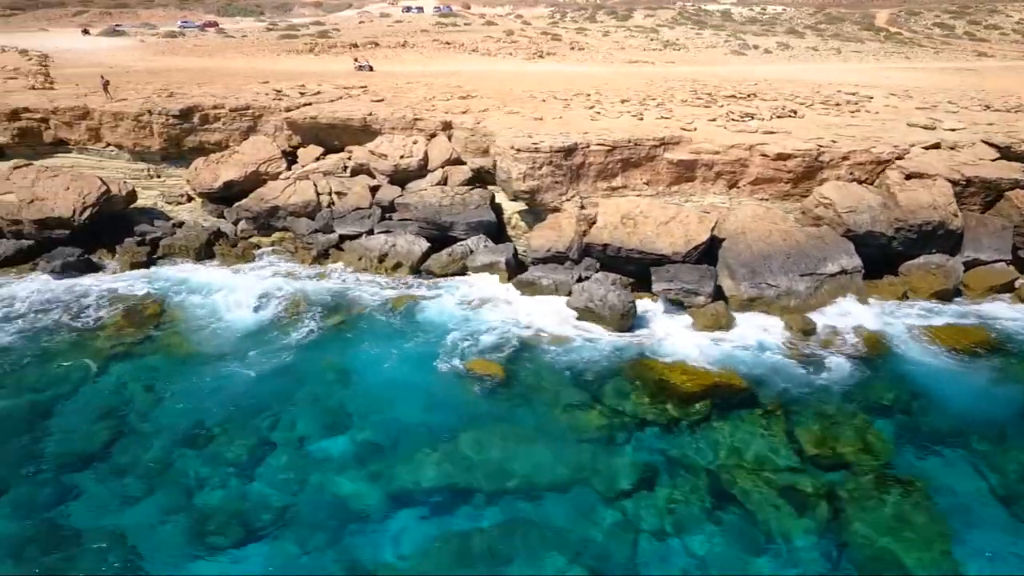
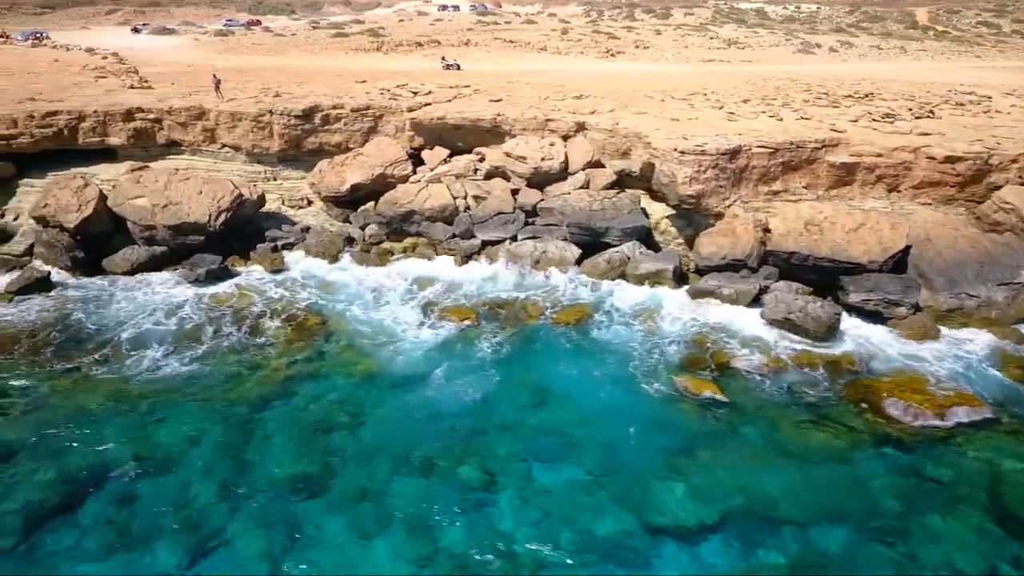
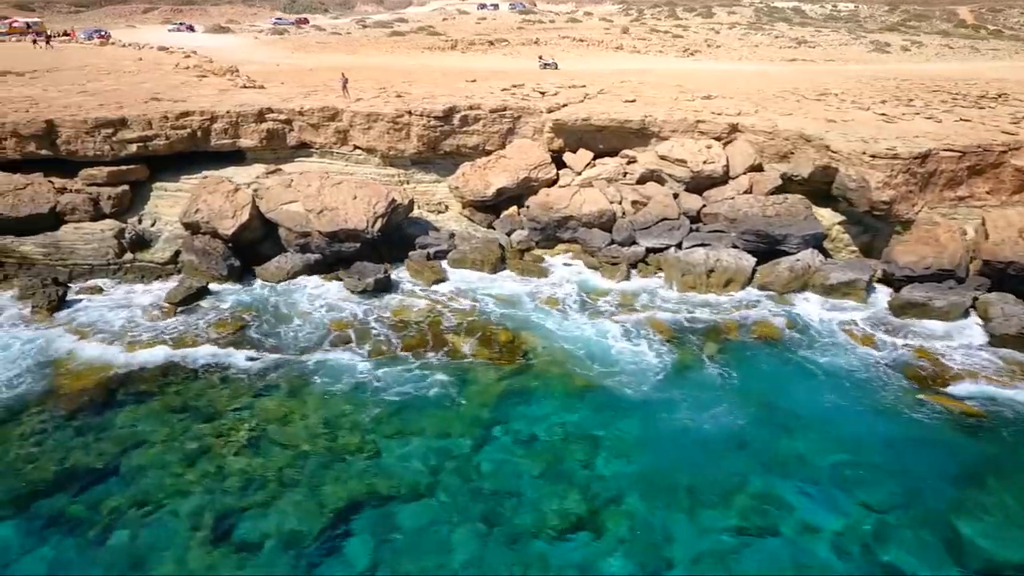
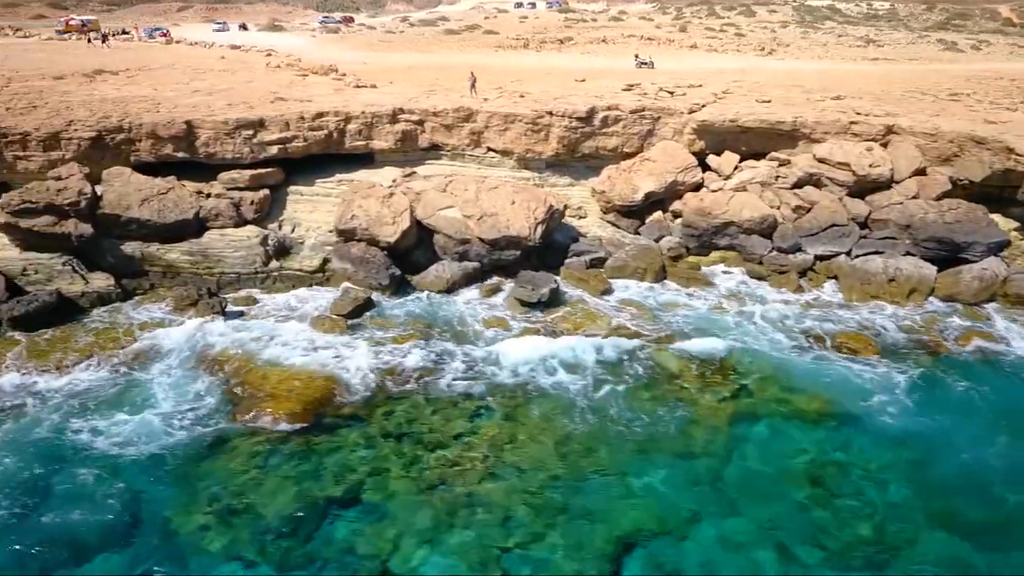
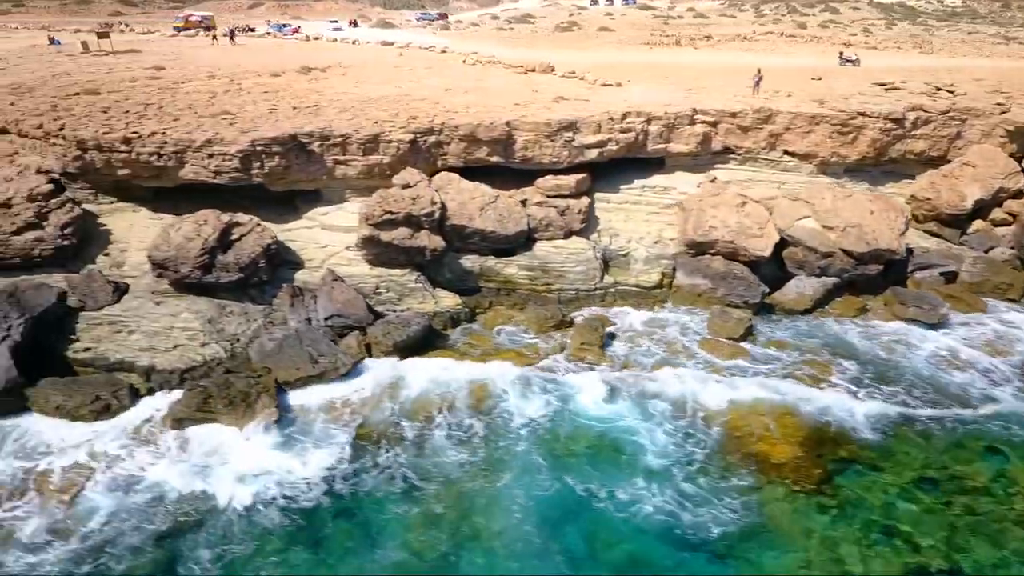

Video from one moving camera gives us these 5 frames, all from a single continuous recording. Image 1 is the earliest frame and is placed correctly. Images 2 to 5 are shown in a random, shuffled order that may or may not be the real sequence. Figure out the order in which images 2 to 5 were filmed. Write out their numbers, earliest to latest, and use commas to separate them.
2, 3, 4, 5
